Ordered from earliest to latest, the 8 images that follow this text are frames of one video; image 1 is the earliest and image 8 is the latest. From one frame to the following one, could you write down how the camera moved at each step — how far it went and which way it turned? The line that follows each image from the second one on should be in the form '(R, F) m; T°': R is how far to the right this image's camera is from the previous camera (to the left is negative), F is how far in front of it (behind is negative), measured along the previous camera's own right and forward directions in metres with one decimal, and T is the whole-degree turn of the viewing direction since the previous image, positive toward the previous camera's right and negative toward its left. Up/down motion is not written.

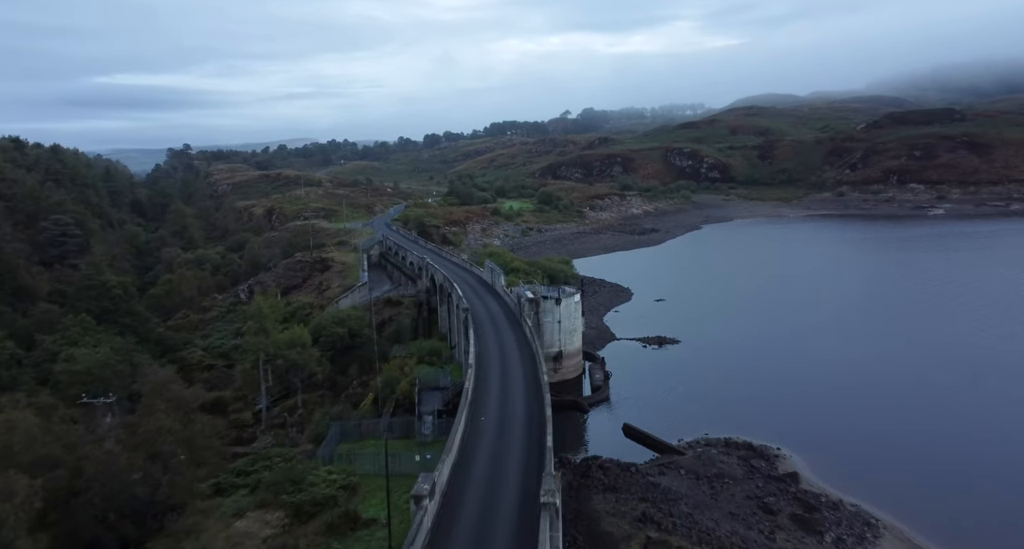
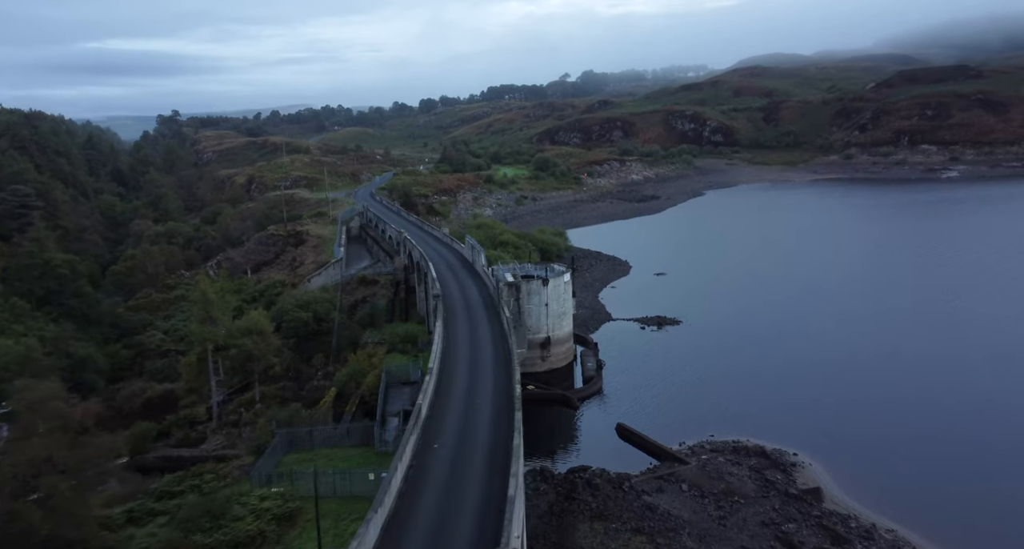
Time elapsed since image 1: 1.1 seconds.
(+0.8, +3.7) m; 0°
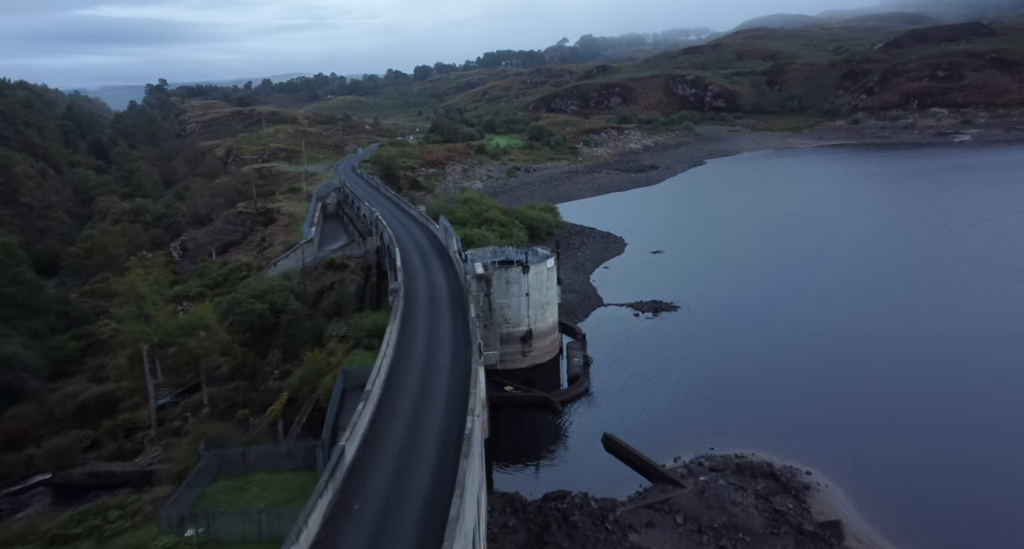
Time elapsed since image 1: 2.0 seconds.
(+0.9, +3.3) m; 0°
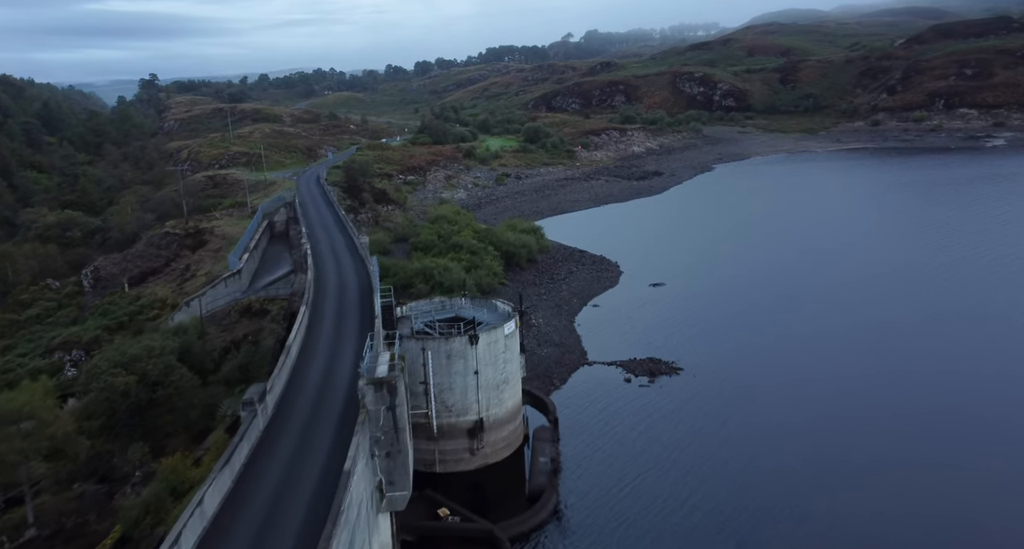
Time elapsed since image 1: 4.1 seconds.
(+1.6, +7.3) m; 0°
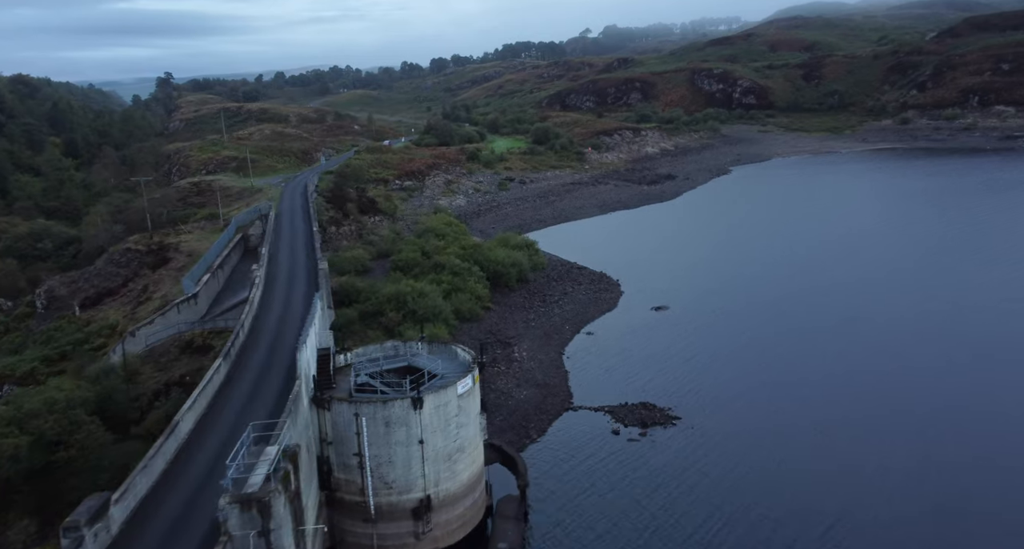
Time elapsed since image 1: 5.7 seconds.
(+1.5, +3.5) m; -2°
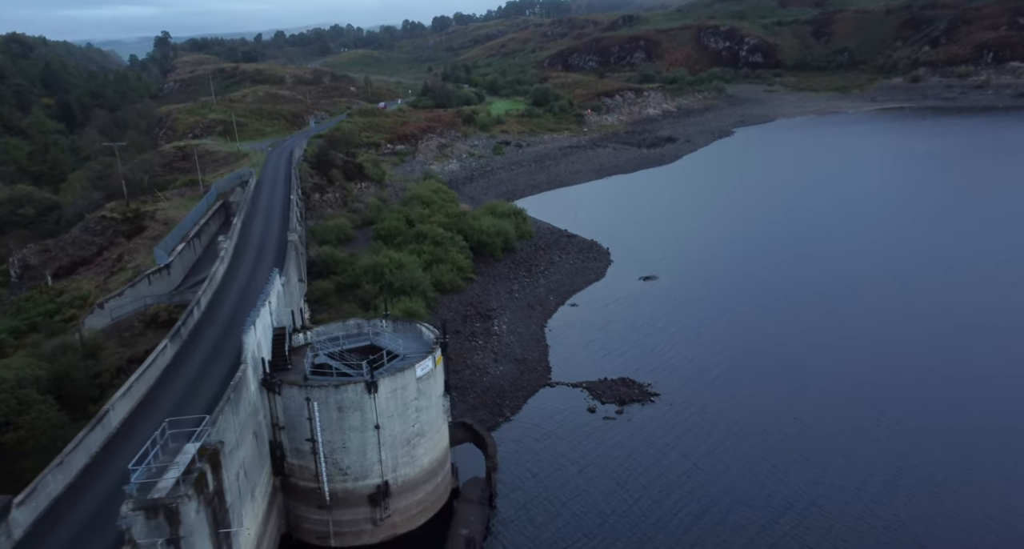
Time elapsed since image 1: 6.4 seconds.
(+0.9, +1.0) m; 0°
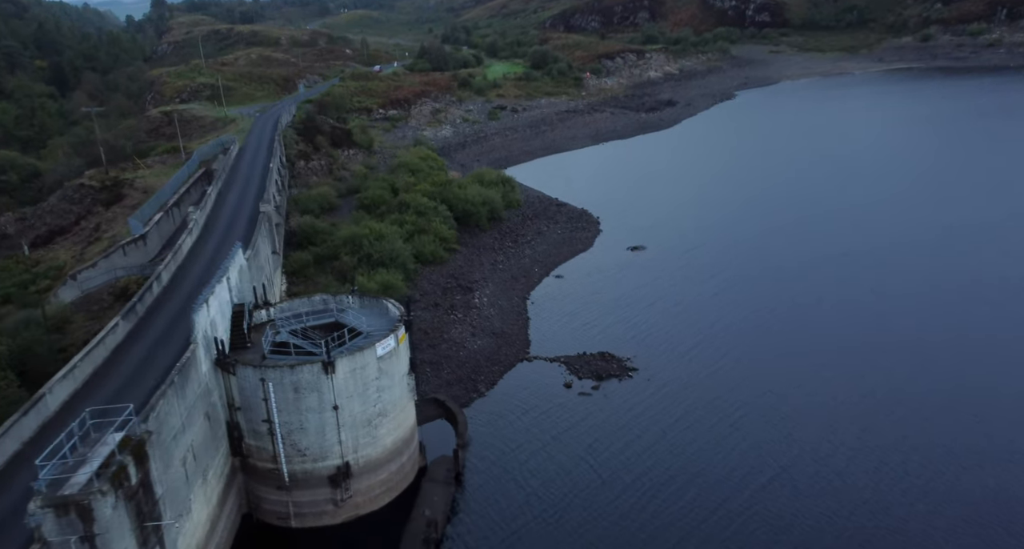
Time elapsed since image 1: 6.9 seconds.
(+0.8, +0.6) m; 0°
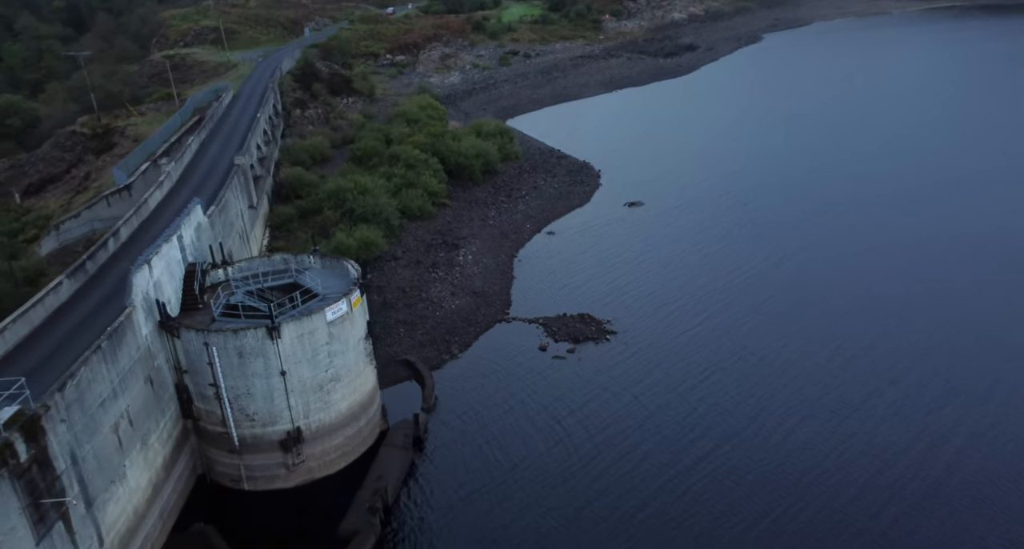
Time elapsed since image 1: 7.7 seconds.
(+1.4, +0.7) m; -2°
